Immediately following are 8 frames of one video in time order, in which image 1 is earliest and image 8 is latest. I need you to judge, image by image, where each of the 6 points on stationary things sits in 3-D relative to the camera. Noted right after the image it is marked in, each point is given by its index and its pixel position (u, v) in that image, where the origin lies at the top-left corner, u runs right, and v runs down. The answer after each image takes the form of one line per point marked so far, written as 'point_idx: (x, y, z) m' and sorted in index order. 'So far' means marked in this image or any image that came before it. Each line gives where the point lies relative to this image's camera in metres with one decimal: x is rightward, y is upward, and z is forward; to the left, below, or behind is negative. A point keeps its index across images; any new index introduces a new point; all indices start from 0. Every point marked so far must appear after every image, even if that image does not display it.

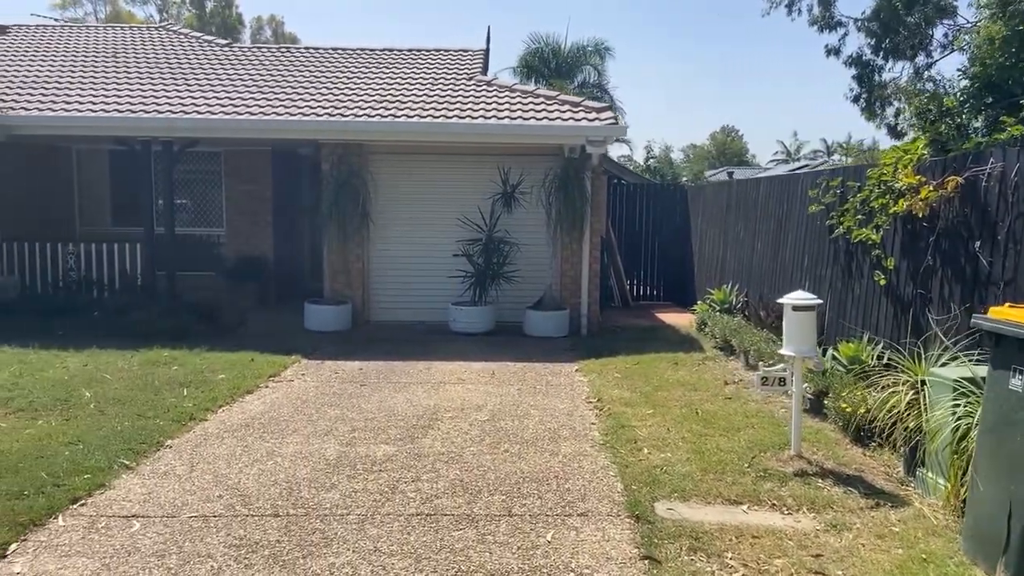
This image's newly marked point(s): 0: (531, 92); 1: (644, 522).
0: (+0.3, +3.1, +11.4) m
1: (+0.7, -1.2, +3.8) m
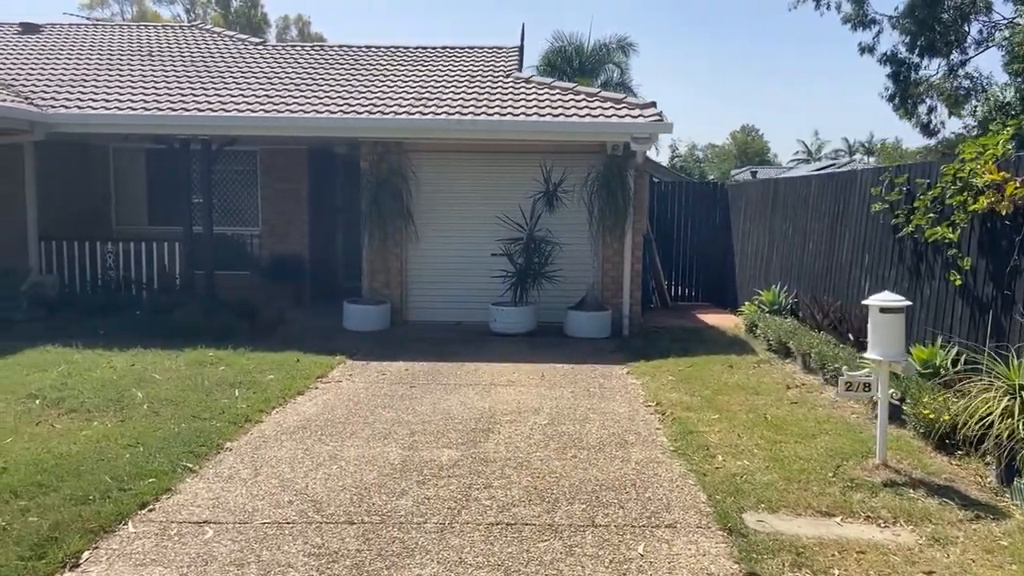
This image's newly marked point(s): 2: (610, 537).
0: (+0.9, +3.1, +11.3) m
1: (+1.1, -1.2, +3.7) m
2: (+0.5, -1.2, +3.6) m
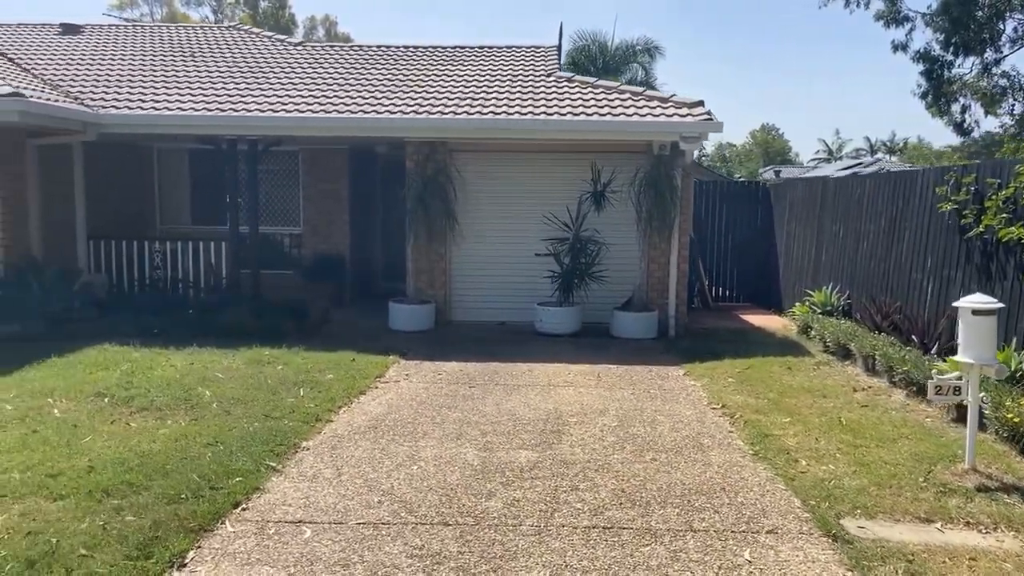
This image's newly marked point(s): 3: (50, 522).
0: (+1.6, +3.0, +11.2) m
1: (+1.6, -1.2, +3.6) m
2: (+1.0, -1.2, +3.6) m
3: (-2.4, -1.2, +3.8) m
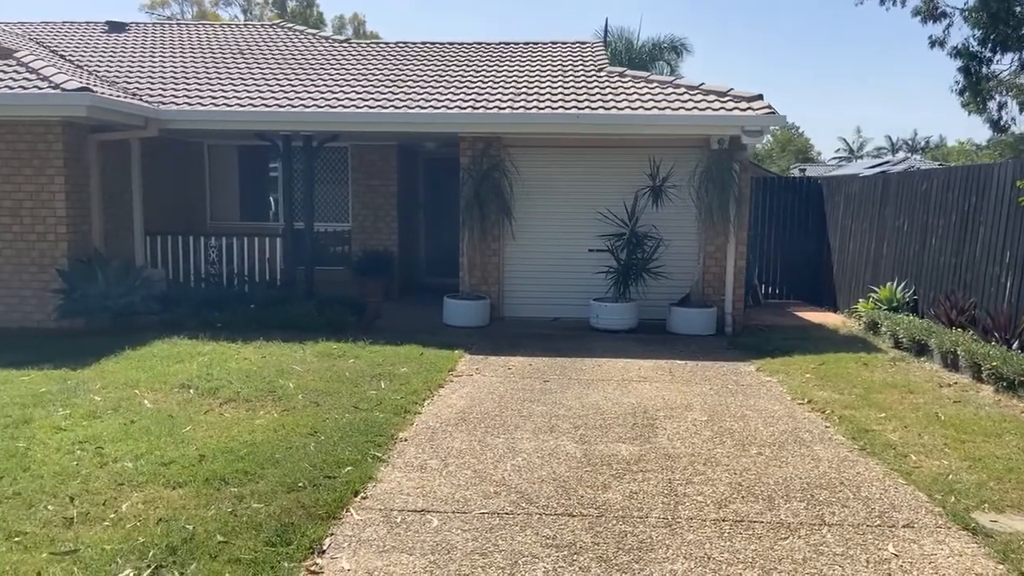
0: (+2.4, +3.1, +11.1) m
1: (+2.3, -1.2, +3.5) m
2: (+1.6, -1.2, +3.5) m
3: (-1.7, -1.1, +3.8) m
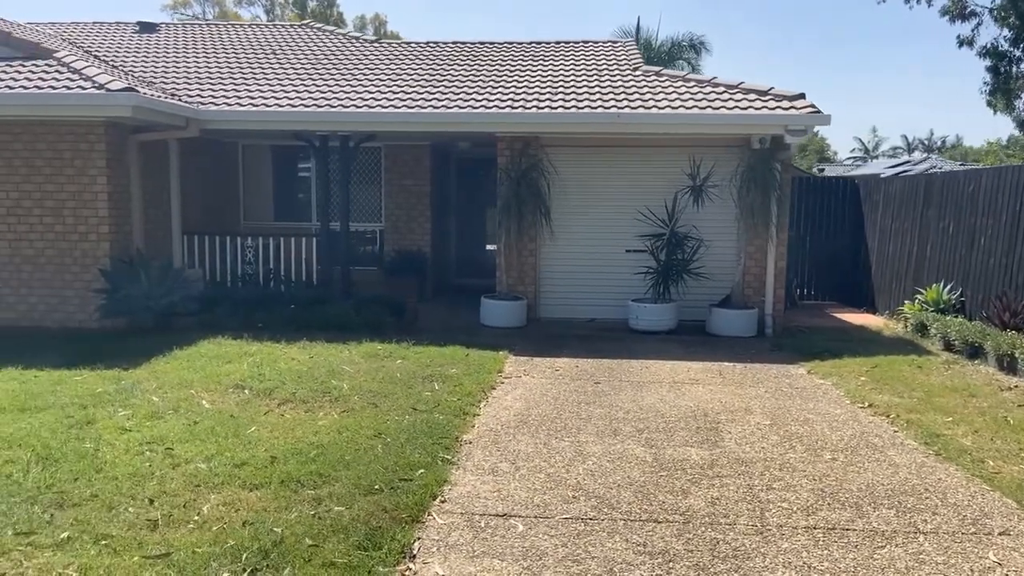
0: (+2.9, +3.1, +11.0) m
1: (+2.7, -1.2, +3.4) m
2: (+2.0, -1.2, +3.4) m
3: (-1.3, -1.2, +3.8) m
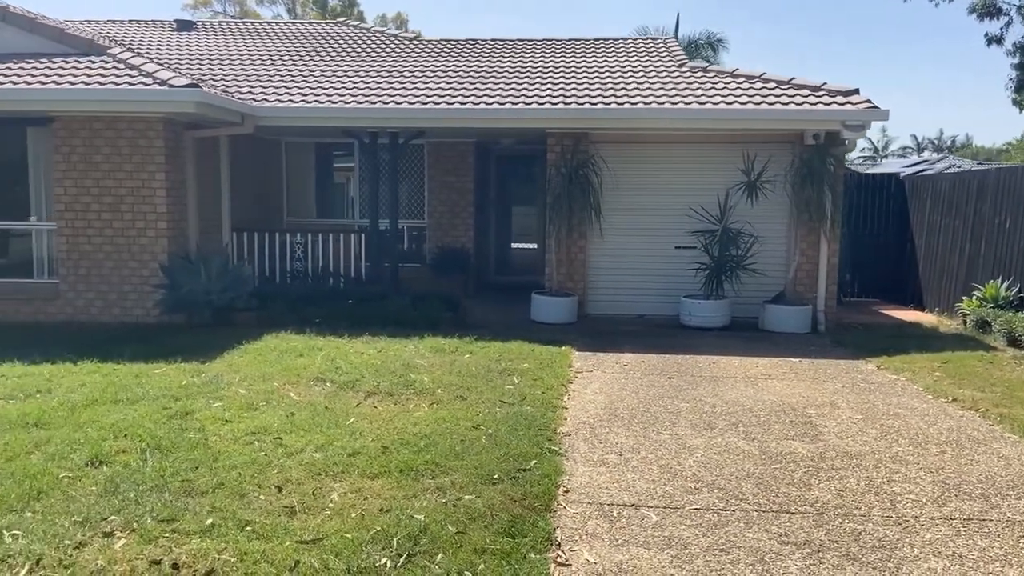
0: (+3.7, +3.1, +11.0) m
1: (+3.3, -1.2, +3.4) m
2: (+2.7, -1.2, +3.4) m
3: (-0.6, -1.1, +3.8) m
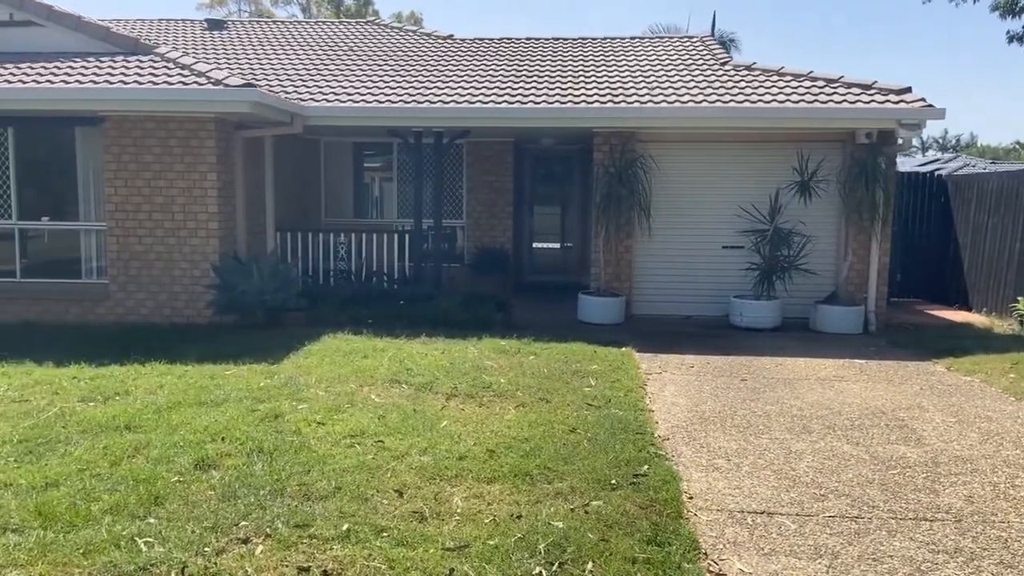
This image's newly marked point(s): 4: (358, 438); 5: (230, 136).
0: (+4.4, +3.1, +10.9) m
1: (+4.0, -1.2, +3.3) m
2: (+3.4, -1.2, +3.4) m
3: (0.0, -1.1, +3.8) m
4: (-1.0, -1.0, +4.8) m
5: (-3.8, +2.1, +10.0) m
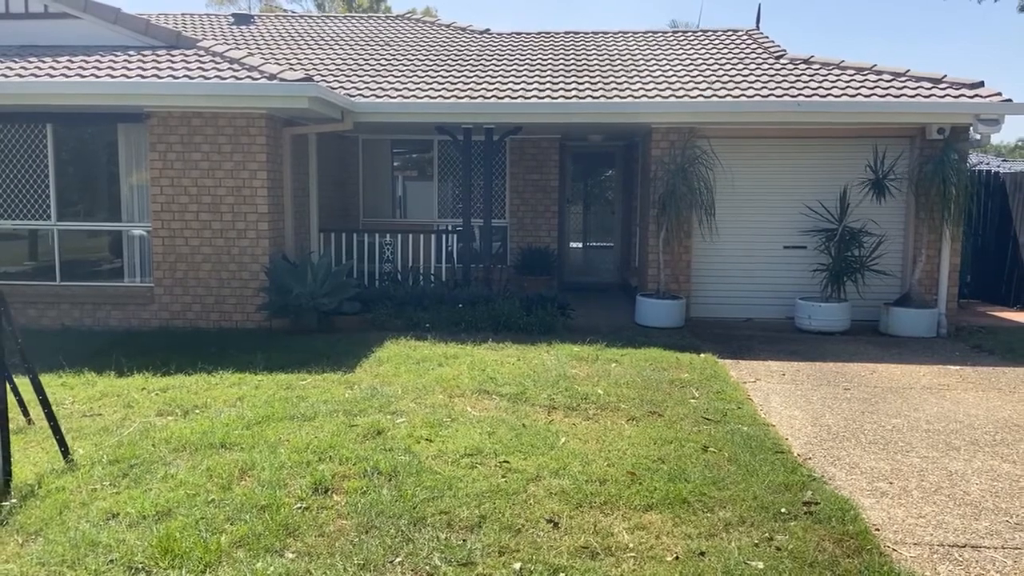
0: (+5.2, +3.1, +10.5) m
1: (+4.8, -1.2, +3.0) m
2: (+4.2, -1.2, +3.0) m
3: (+0.8, -1.2, +3.4) m
4: (-0.2, -1.0, +4.4) m
5: (-3.0, +2.0, +9.6) m
